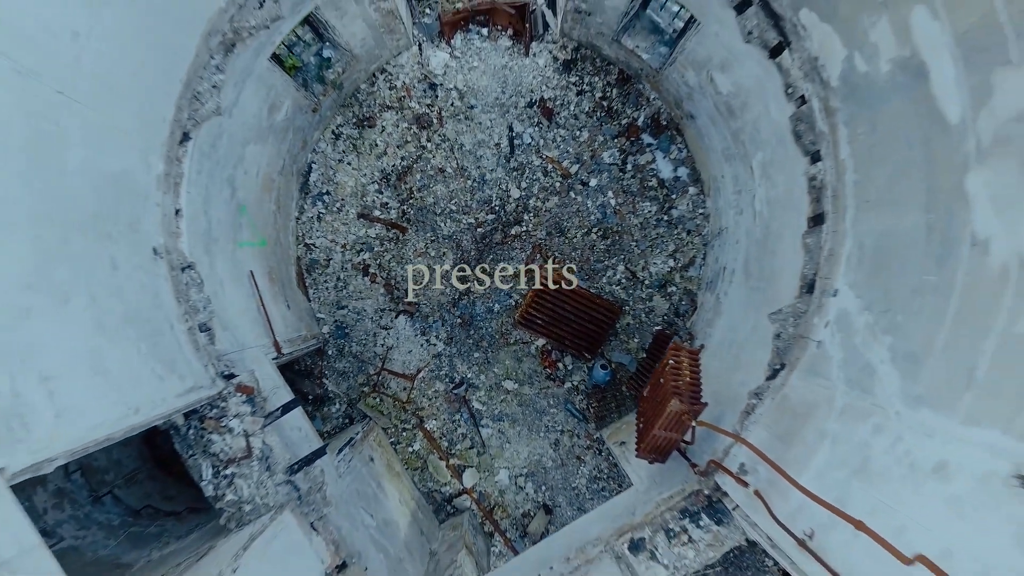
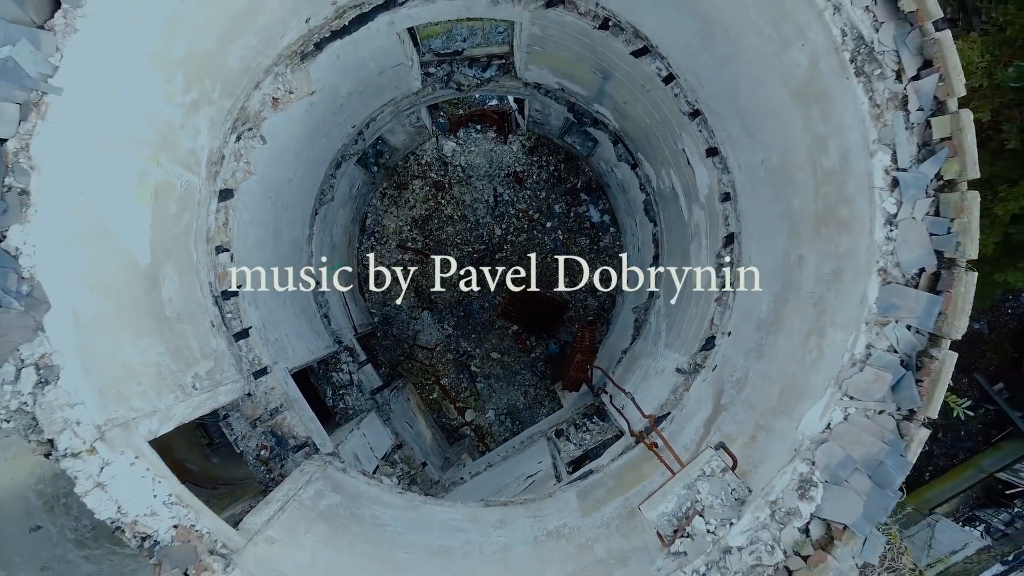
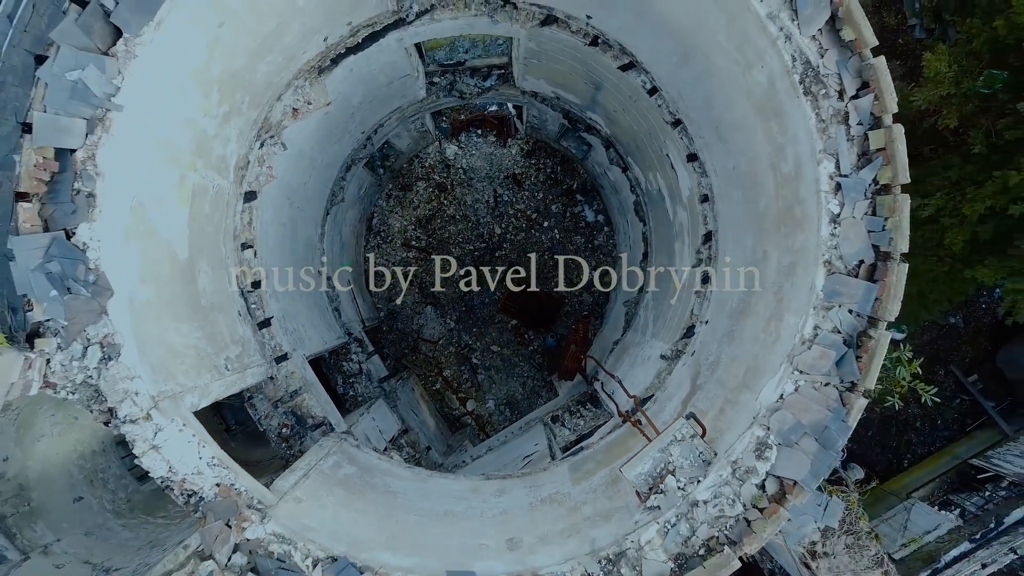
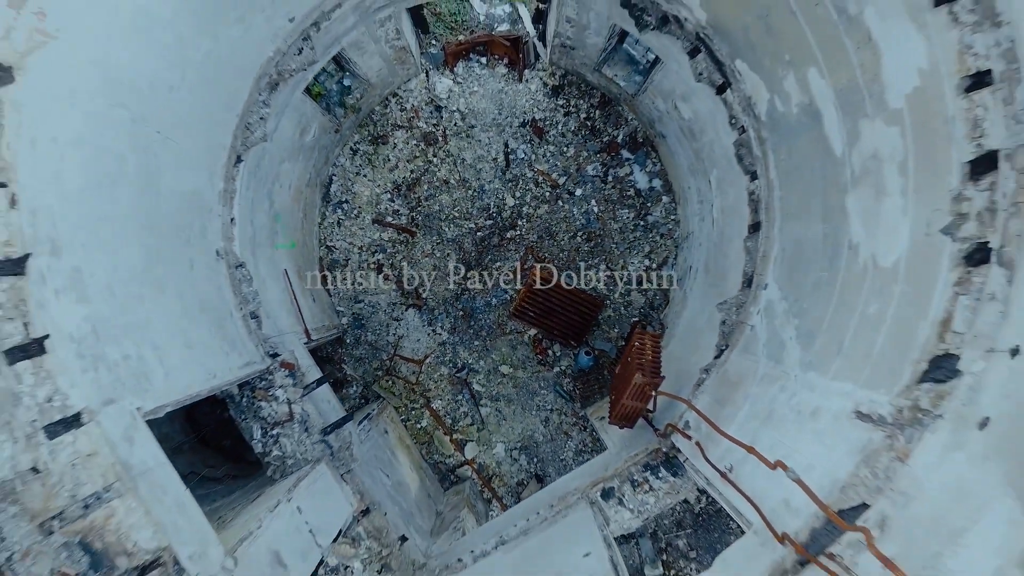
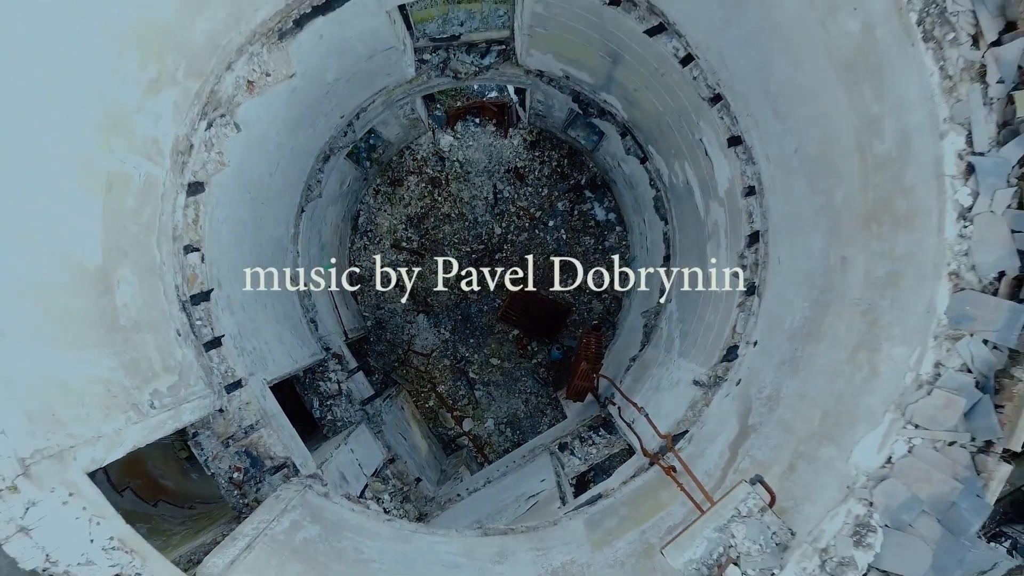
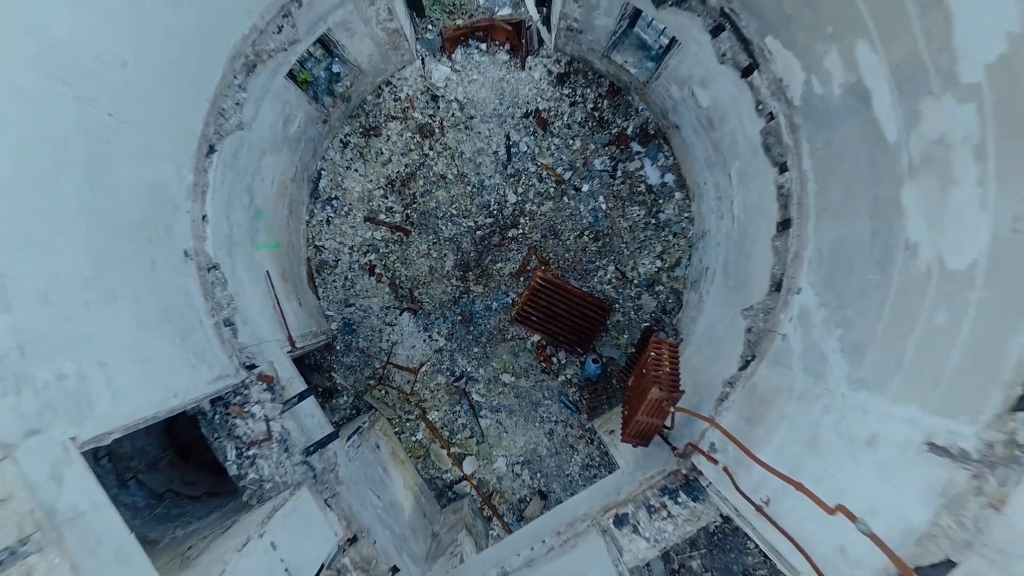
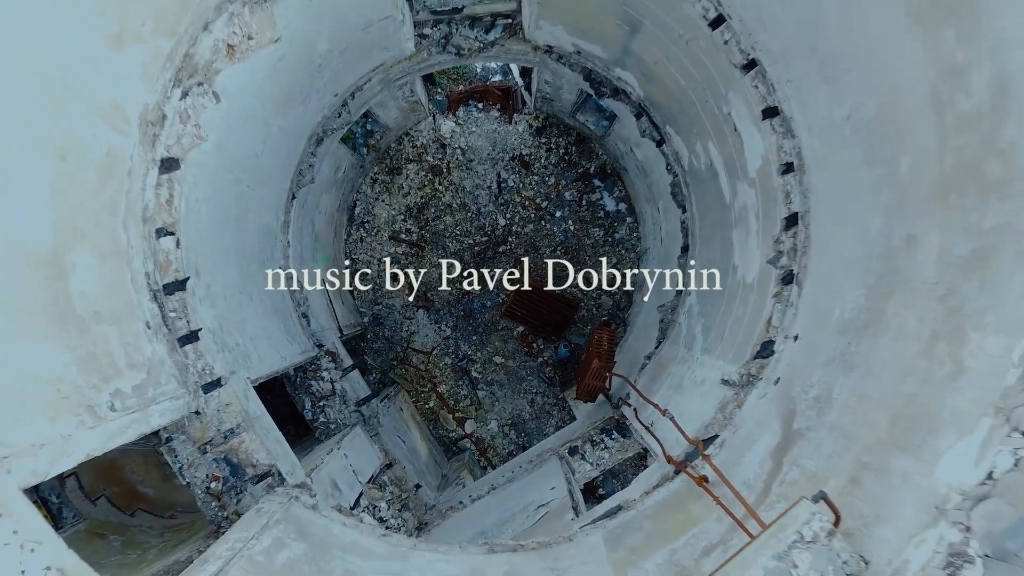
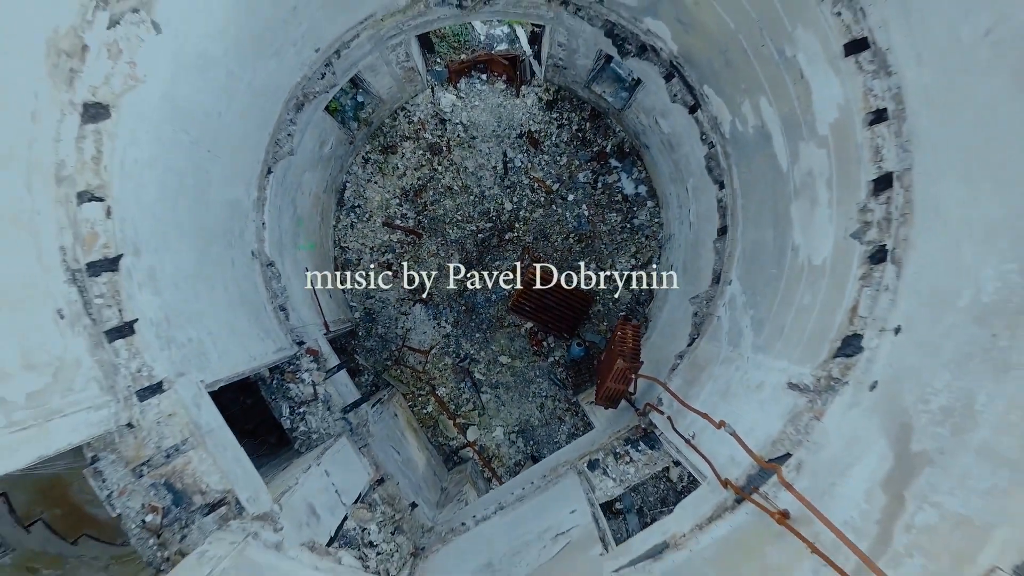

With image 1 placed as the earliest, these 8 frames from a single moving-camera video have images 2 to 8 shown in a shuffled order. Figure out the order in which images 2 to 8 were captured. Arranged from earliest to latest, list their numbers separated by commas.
6, 4, 8, 7, 5, 2, 3
